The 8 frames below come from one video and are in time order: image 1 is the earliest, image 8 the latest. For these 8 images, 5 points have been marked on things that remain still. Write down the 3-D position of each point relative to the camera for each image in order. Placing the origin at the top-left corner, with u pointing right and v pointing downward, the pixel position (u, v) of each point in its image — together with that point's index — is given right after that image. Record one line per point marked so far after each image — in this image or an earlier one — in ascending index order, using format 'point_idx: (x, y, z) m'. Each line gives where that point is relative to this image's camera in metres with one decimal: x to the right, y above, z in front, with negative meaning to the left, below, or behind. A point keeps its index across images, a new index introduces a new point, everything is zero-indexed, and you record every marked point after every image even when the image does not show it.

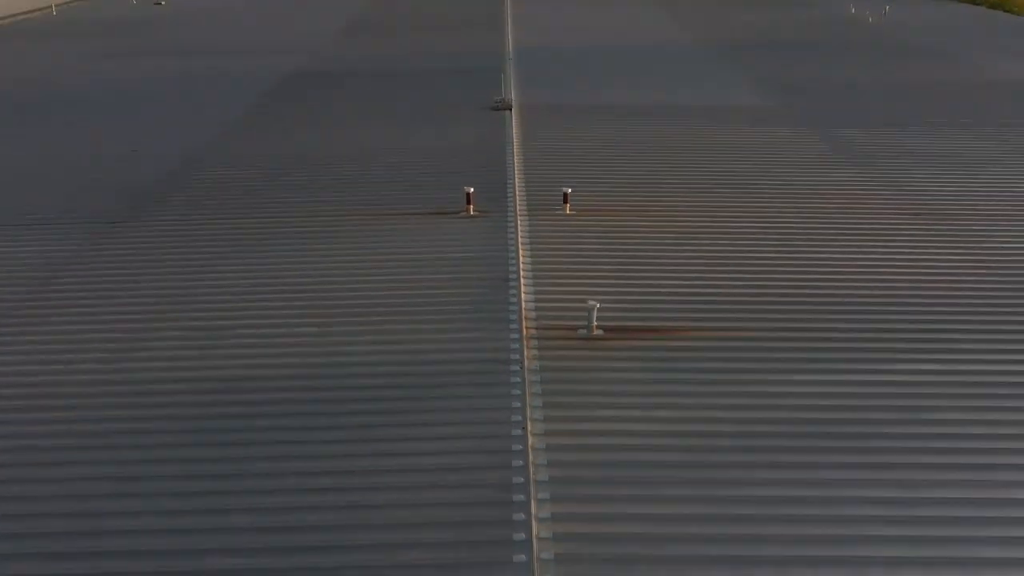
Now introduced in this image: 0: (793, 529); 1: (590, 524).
0: (+1.2, -1.2, +4.1) m
1: (+0.3, -1.2, +4.1) m
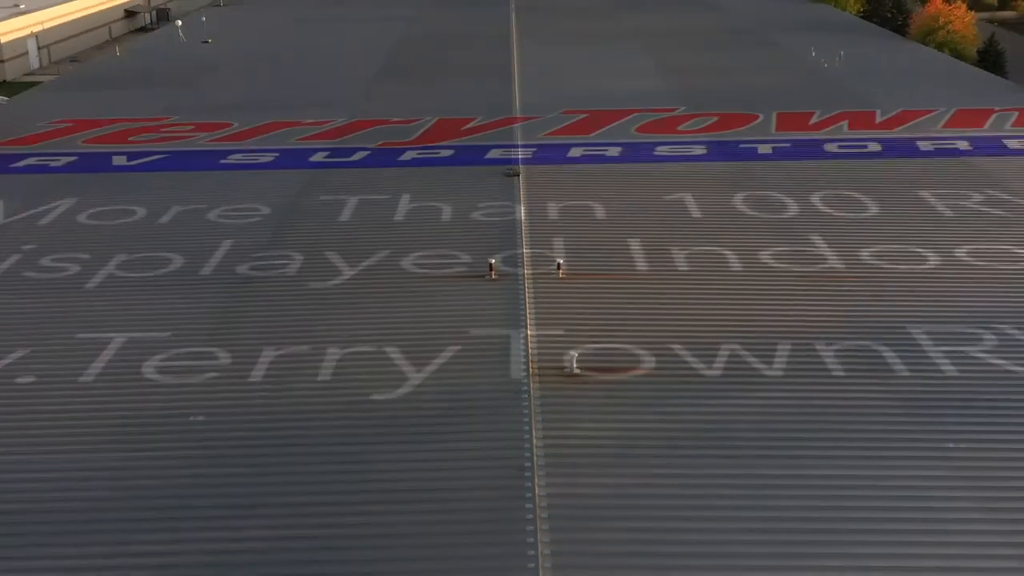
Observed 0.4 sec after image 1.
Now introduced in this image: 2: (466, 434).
0: (+1.2, -1.4, +4.8) m
1: (+0.3, -1.4, +4.8) m
2: (-0.3, -1.0, +5.7) m
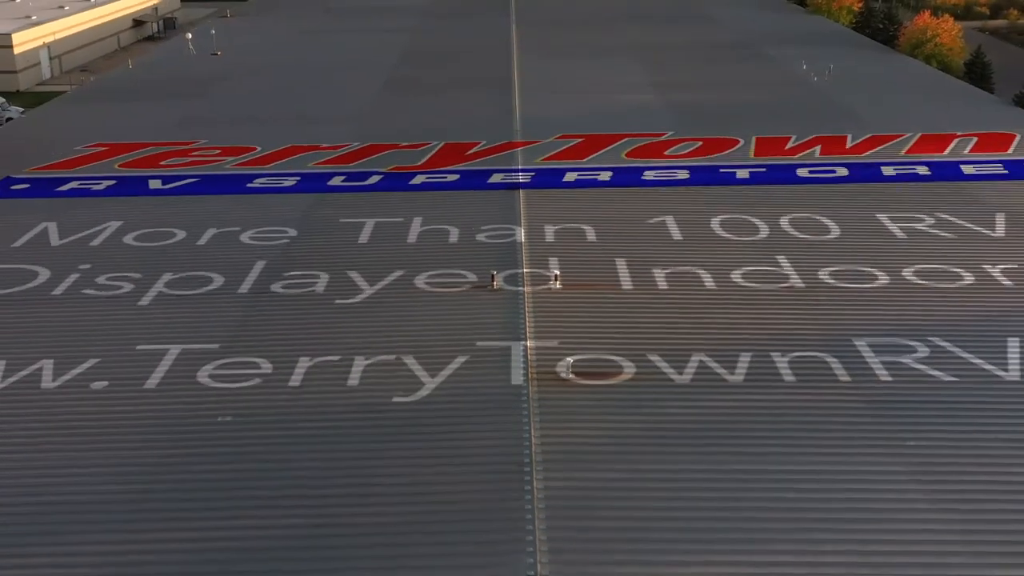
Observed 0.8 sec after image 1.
0: (+1.2, -1.5, +5.4) m
1: (+0.3, -1.5, +5.4) m
2: (-0.3, -1.1, +6.3) m
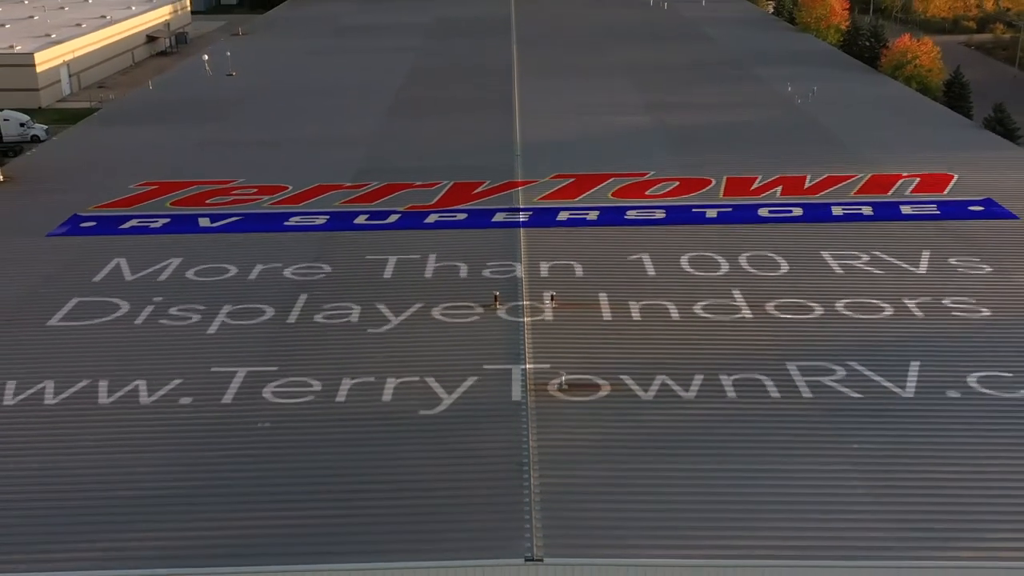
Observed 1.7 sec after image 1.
0: (+1.3, -1.7, +6.5) m
1: (+0.3, -1.7, +6.5) m
2: (-0.3, -1.3, +7.4) m
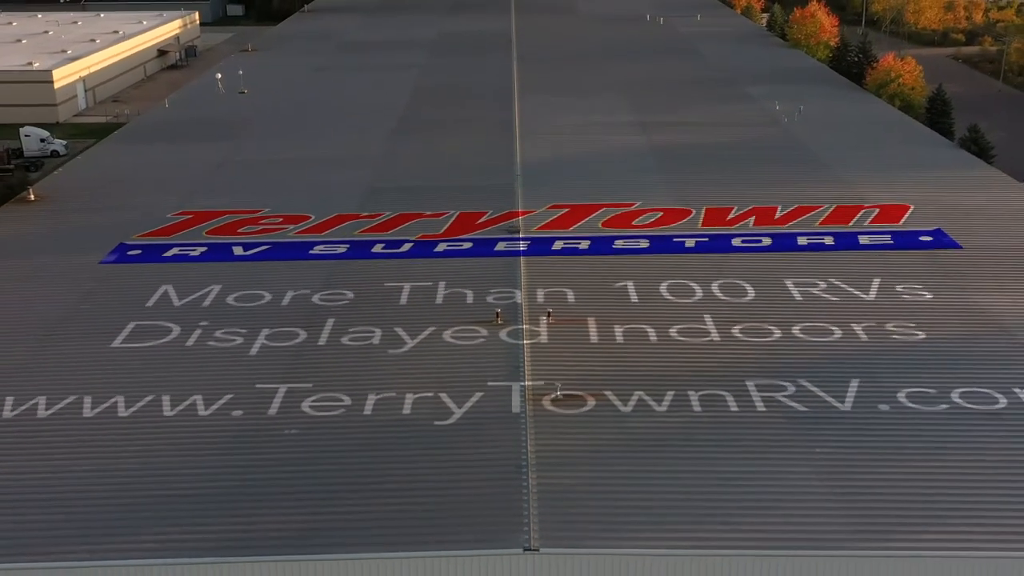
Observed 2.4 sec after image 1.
0: (+1.3, -1.9, +7.4) m
1: (+0.3, -1.9, +7.4) m
2: (-0.3, -1.5, +8.3) m
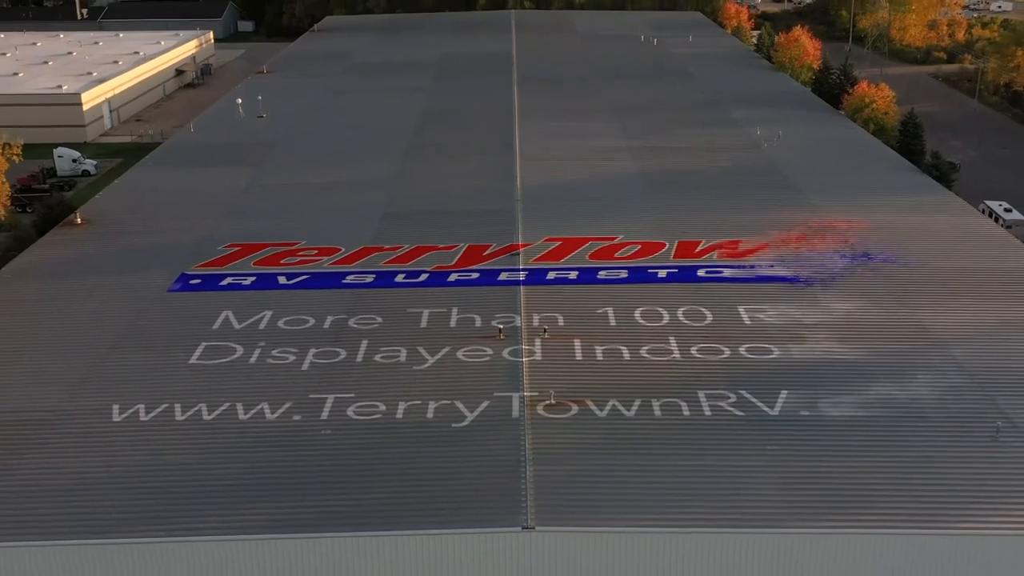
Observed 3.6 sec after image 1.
0: (+1.3, -2.2, +9.1) m
1: (+0.3, -2.2, +9.1) m
2: (-0.3, -1.7, +10.0) m
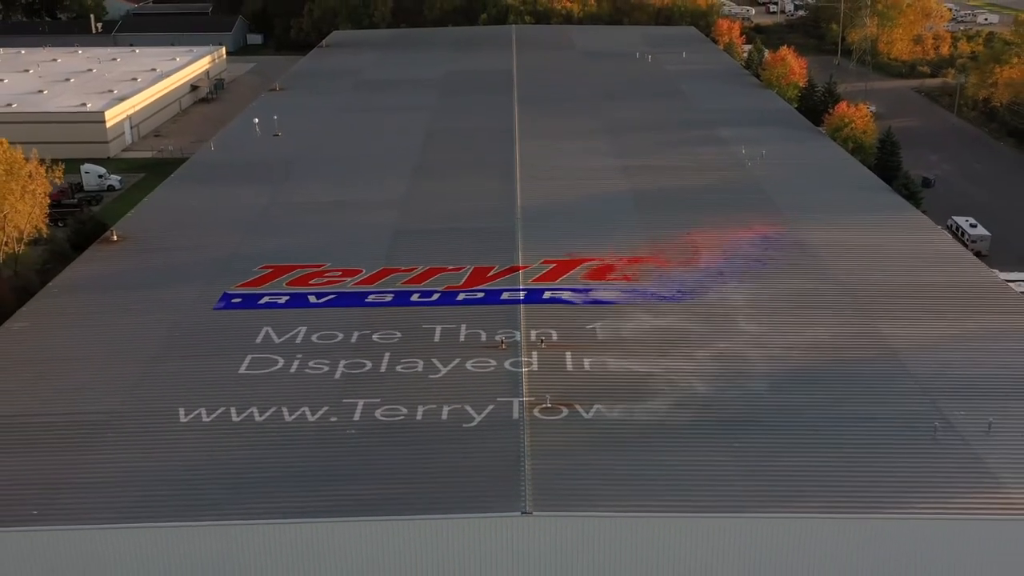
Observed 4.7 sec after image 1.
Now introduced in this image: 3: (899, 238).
0: (+1.3, -2.4, +10.6) m
1: (+0.4, -2.4, +10.7) m
2: (-0.3, -1.9, +11.6) m
3: (+7.6, +1.0, +18.1) m
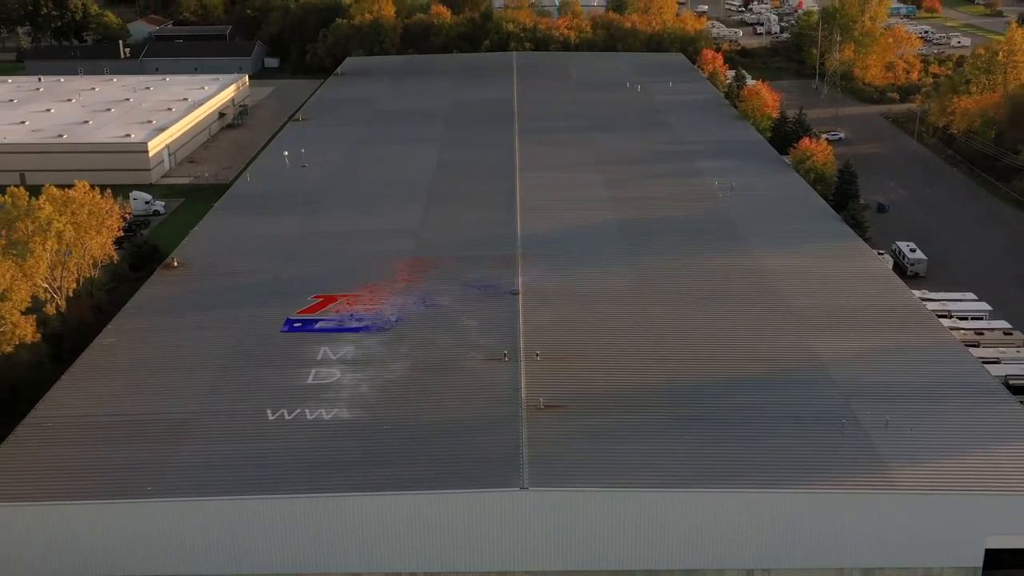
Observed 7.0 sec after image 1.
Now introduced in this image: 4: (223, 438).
0: (+1.3, -2.9, +14.0) m
1: (+0.4, -2.9, +14.0) m
2: (-0.3, -2.4, +14.9) m
3: (+7.6, +0.5, +21.5) m
4: (-4.8, -2.5, +15.4) m
